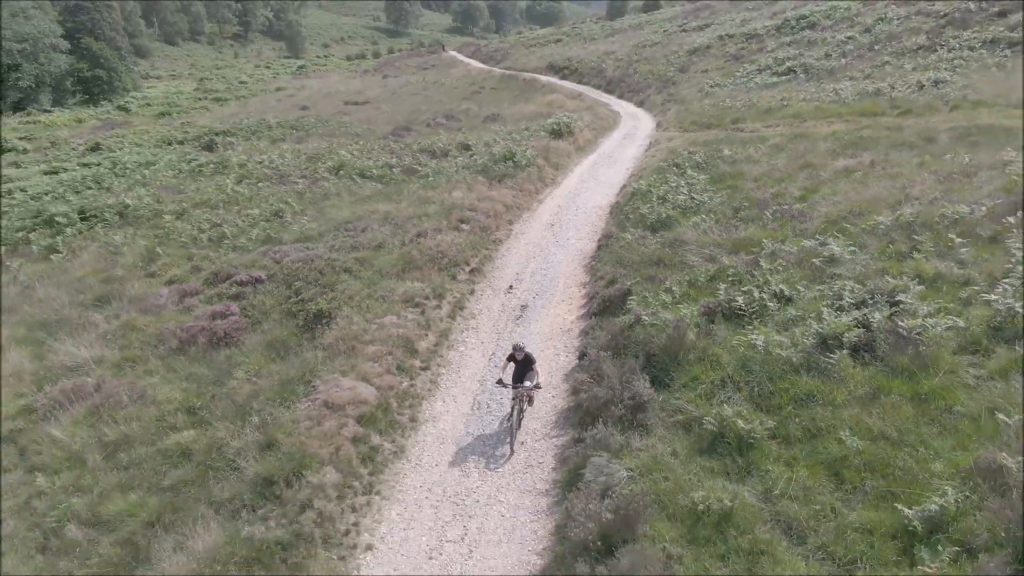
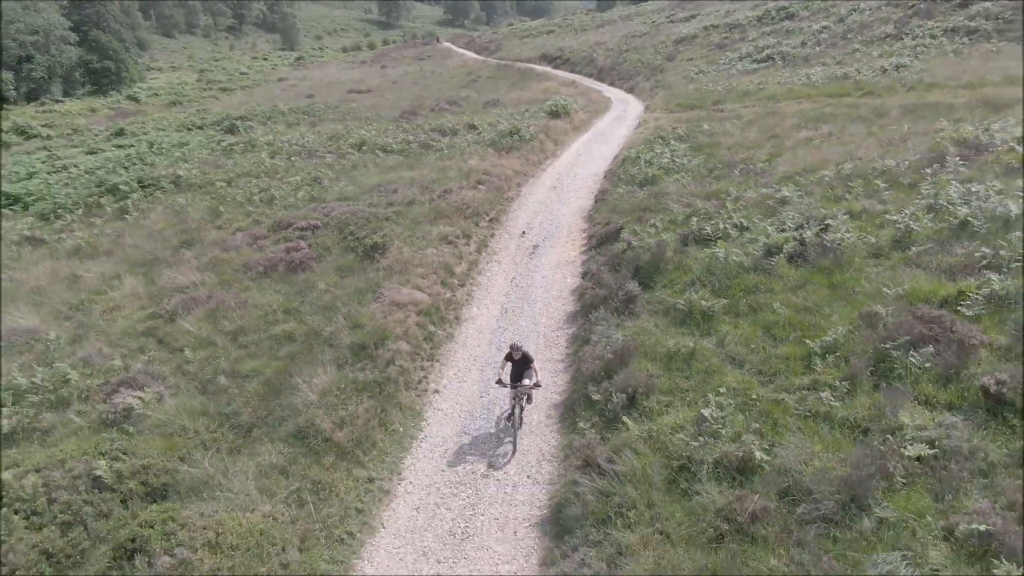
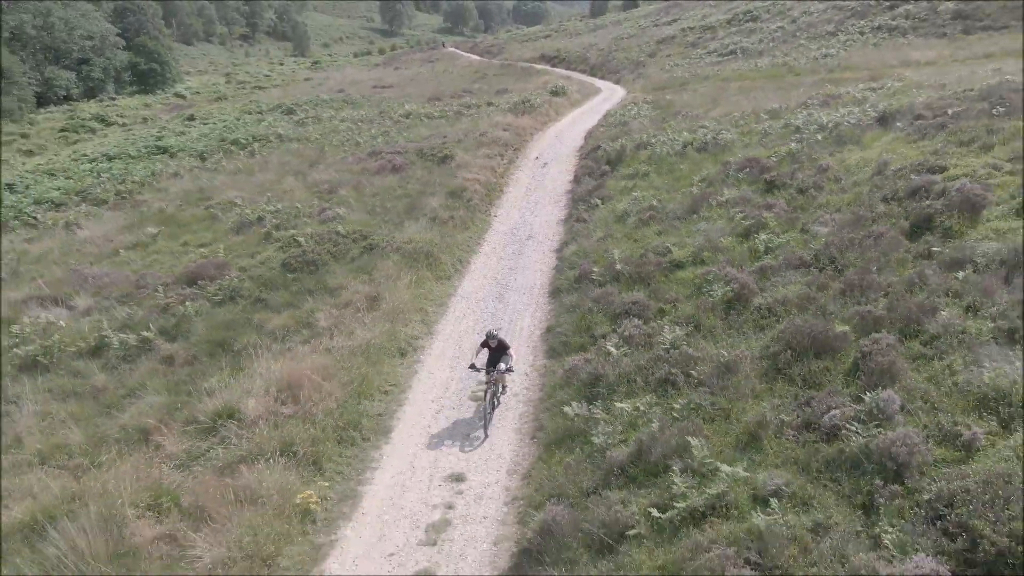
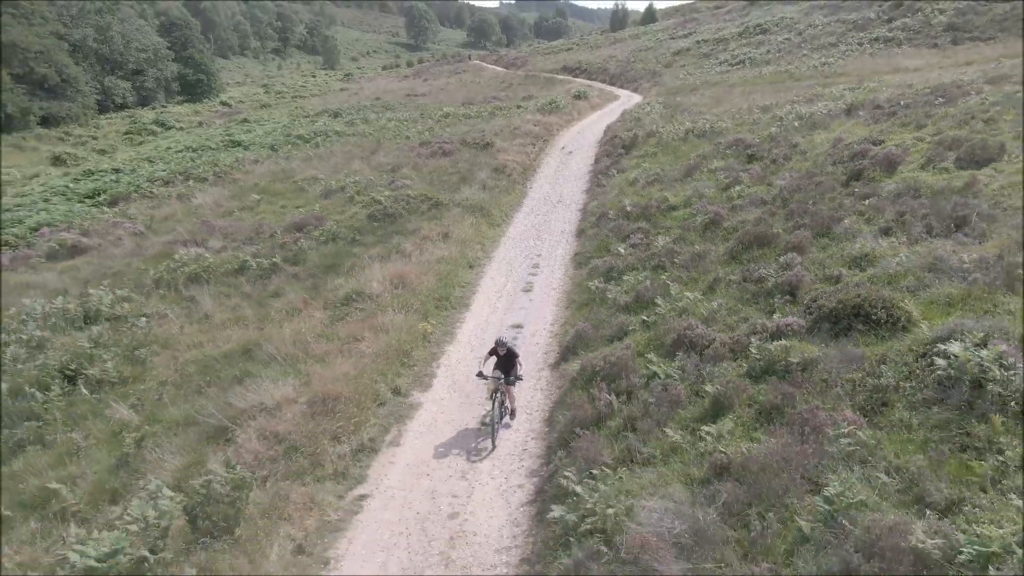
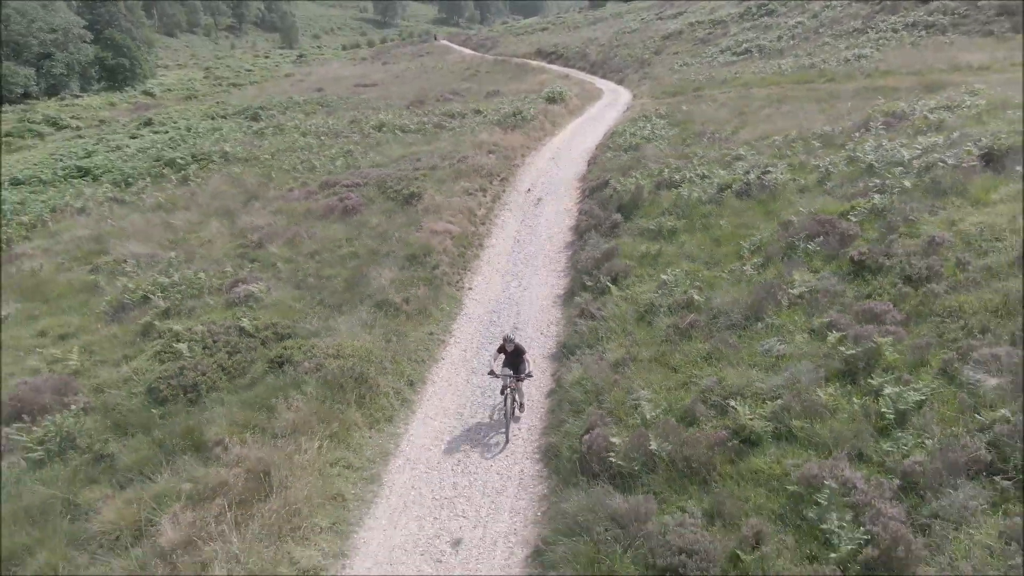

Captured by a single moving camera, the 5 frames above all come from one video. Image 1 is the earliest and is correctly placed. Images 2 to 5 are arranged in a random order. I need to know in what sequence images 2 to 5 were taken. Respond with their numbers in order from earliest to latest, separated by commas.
2, 5, 3, 4
